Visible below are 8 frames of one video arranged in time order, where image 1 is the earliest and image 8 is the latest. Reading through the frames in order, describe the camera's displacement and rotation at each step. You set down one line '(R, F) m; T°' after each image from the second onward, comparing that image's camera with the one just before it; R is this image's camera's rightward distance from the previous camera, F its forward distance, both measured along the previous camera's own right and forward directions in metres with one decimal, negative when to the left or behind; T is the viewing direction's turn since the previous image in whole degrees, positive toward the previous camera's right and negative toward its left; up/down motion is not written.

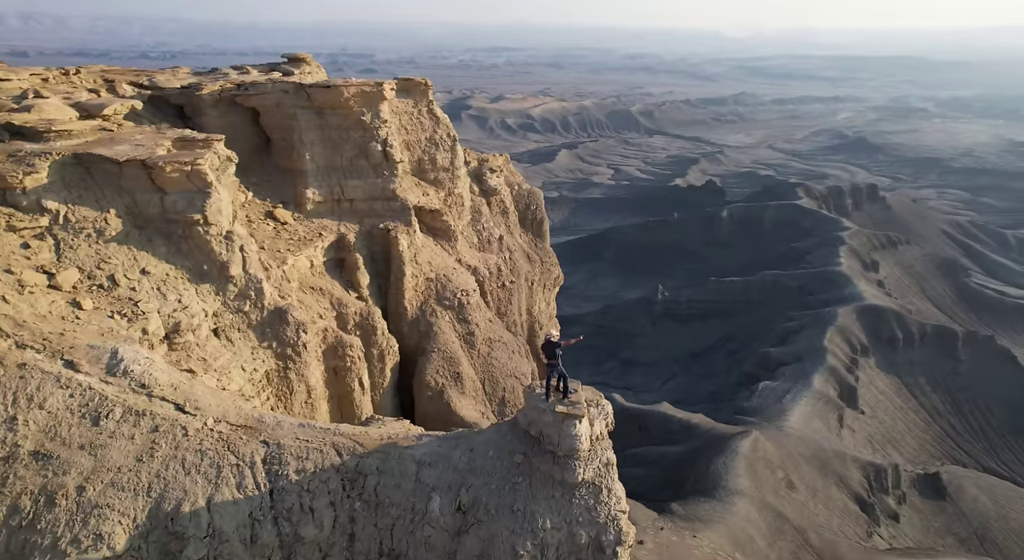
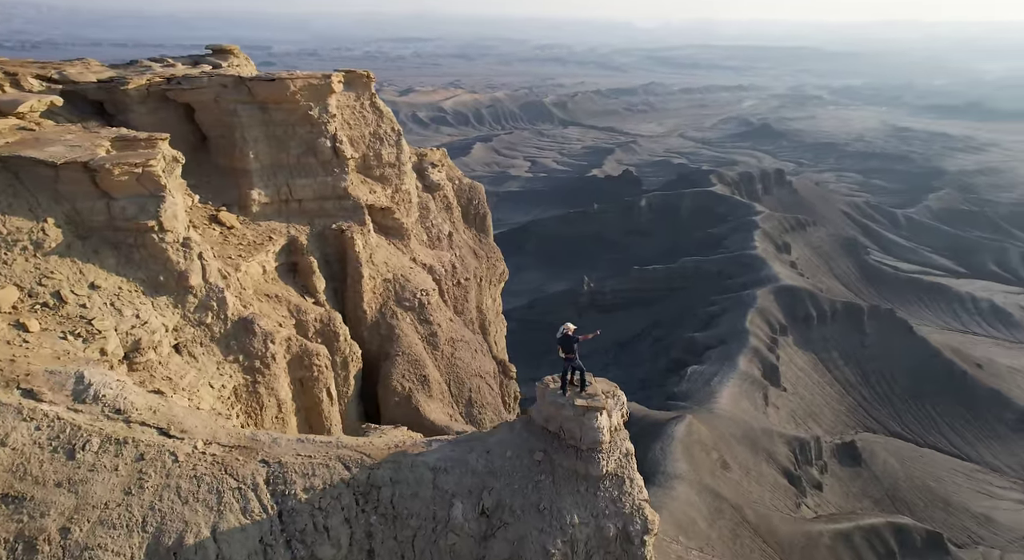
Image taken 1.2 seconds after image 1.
(-1.6, +0.4) m; +9°
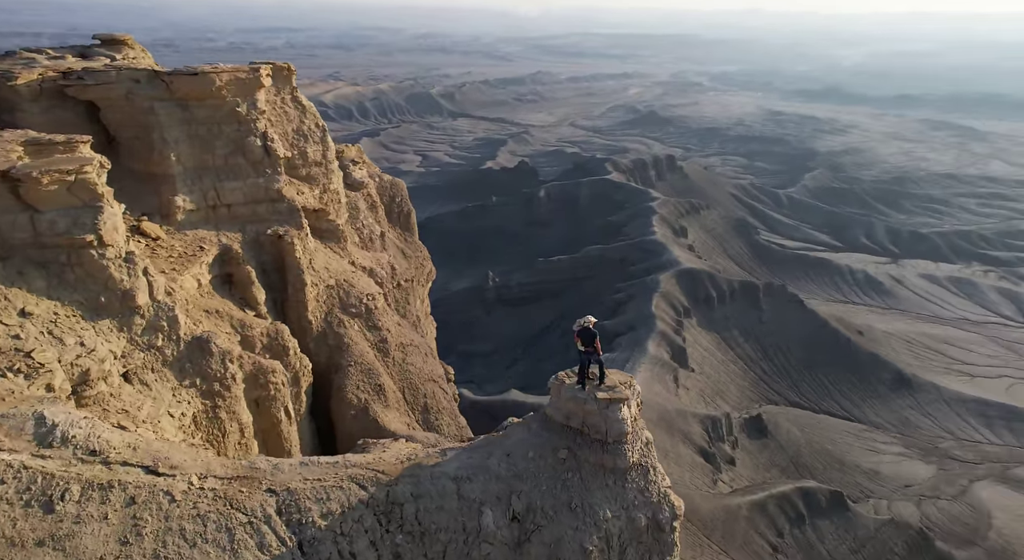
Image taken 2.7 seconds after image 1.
(-1.8, +0.5) m; +11°
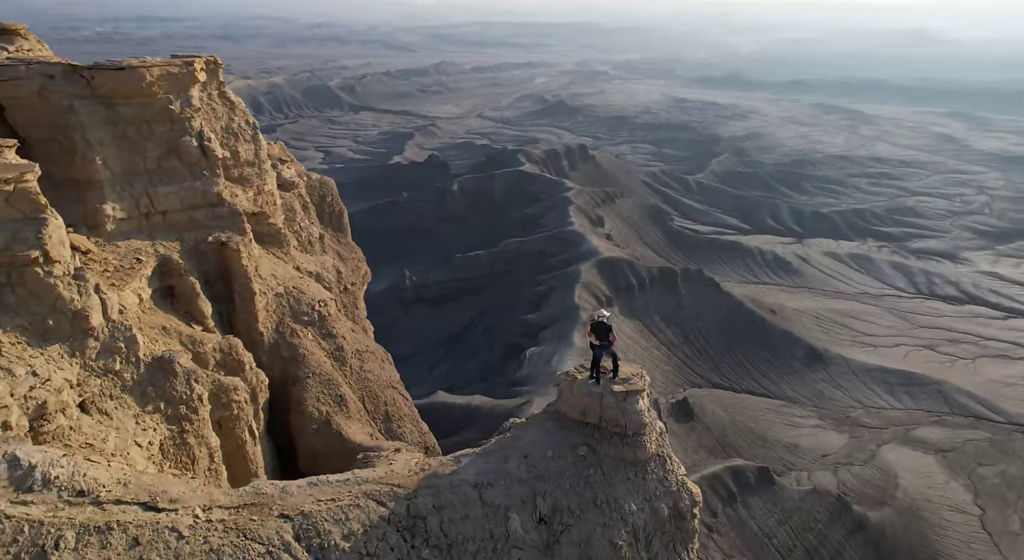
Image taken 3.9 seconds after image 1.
(-1.4, +0.5) m; +9°
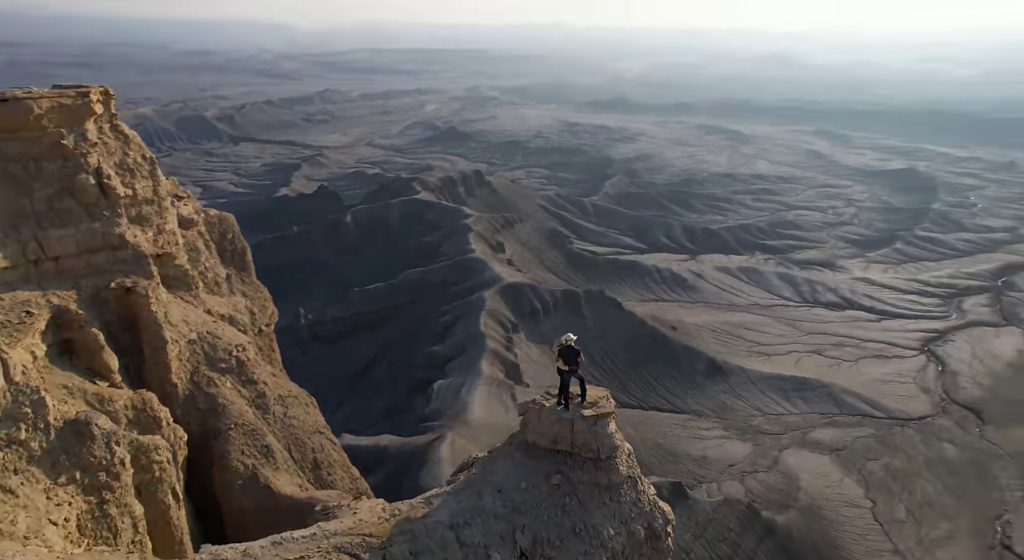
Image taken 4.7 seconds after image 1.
(-0.9, +0.4) m; +9°
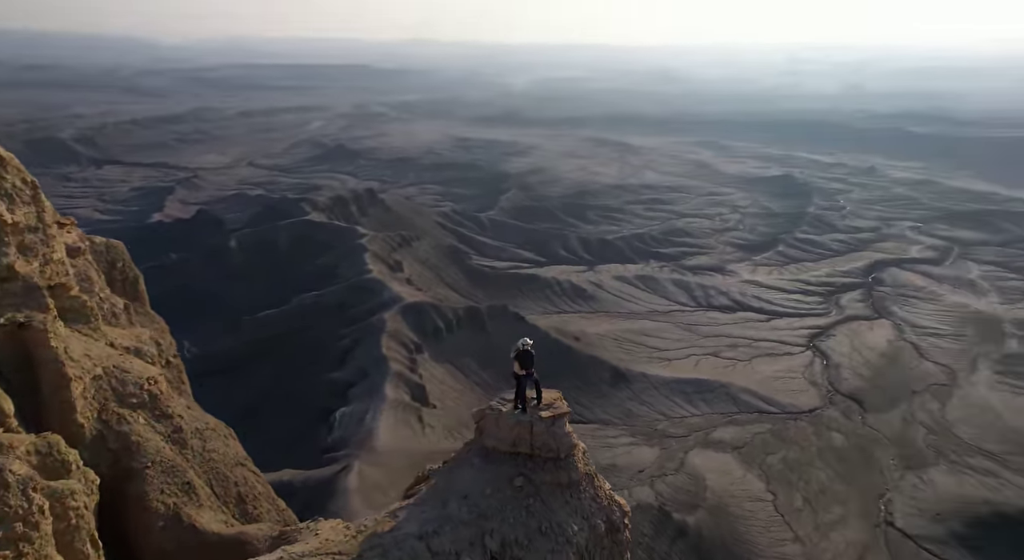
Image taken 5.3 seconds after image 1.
(-0.8, +0.3) m; +9°
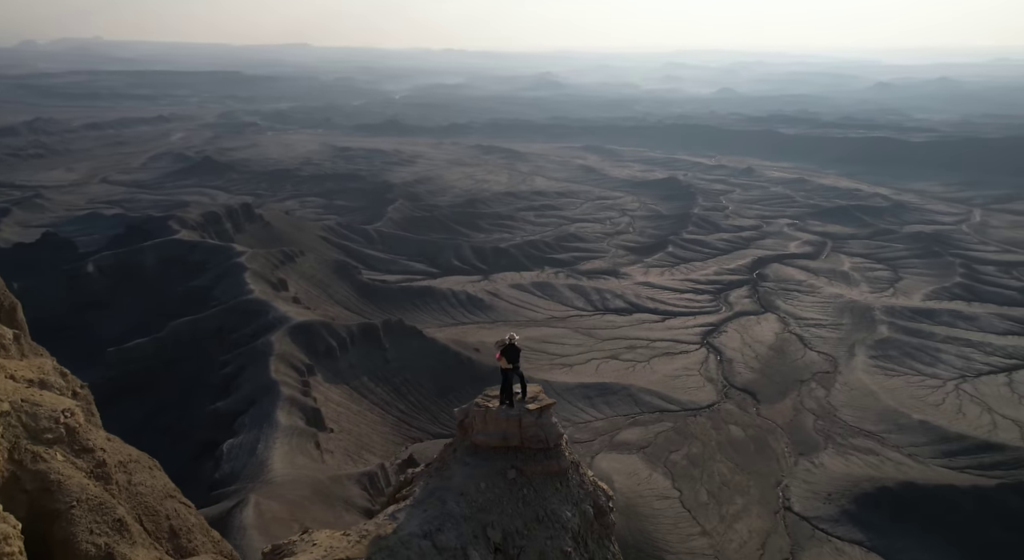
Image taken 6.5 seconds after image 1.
(-1.4, +0.7) m; +11°
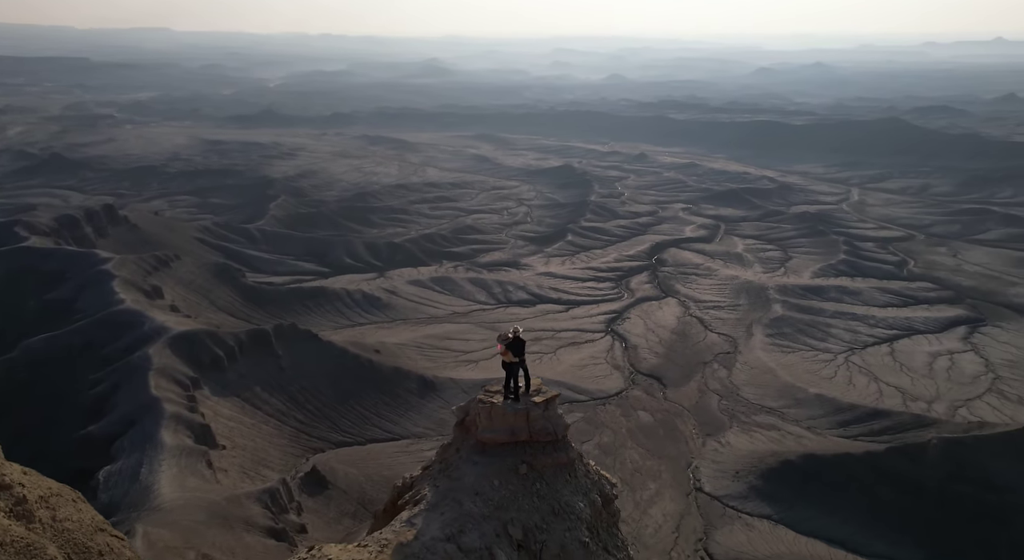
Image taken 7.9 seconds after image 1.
(-1.3, +1.1) m; +10°
